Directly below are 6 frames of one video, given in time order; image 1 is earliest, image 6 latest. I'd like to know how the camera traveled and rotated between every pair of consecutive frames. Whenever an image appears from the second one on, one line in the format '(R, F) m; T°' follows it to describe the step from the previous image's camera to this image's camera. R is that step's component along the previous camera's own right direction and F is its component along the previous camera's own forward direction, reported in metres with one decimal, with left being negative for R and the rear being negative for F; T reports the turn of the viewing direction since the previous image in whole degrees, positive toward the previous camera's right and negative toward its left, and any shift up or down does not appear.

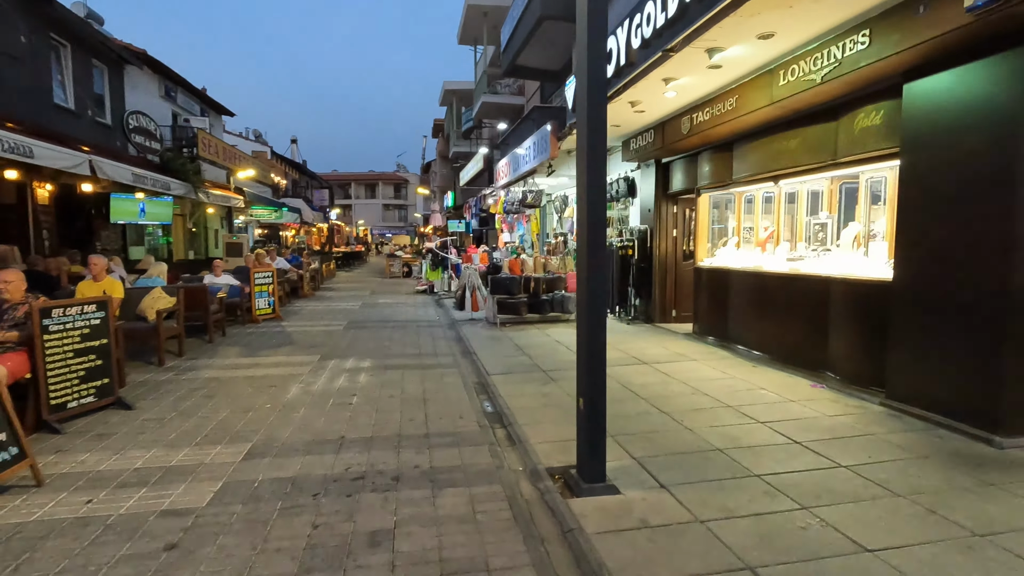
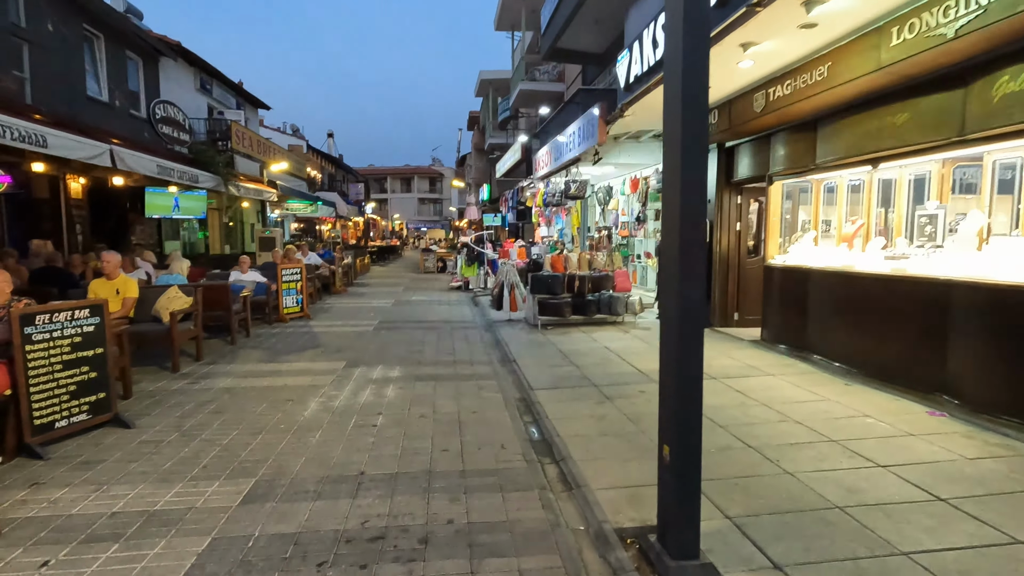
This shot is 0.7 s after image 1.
(-0.2, +0.9) m; -4°
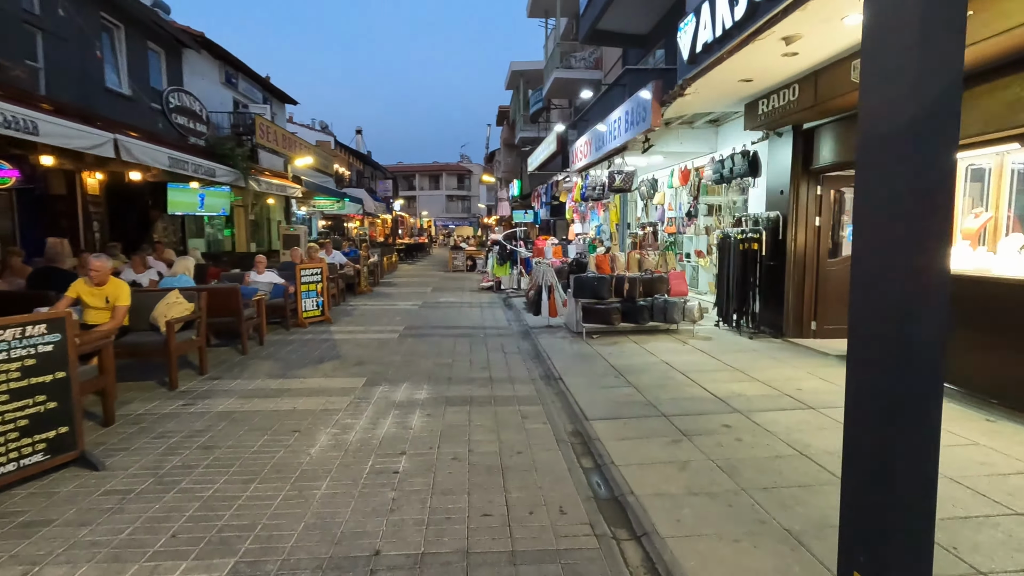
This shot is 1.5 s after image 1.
(-0.2, +1.0) m; -3°
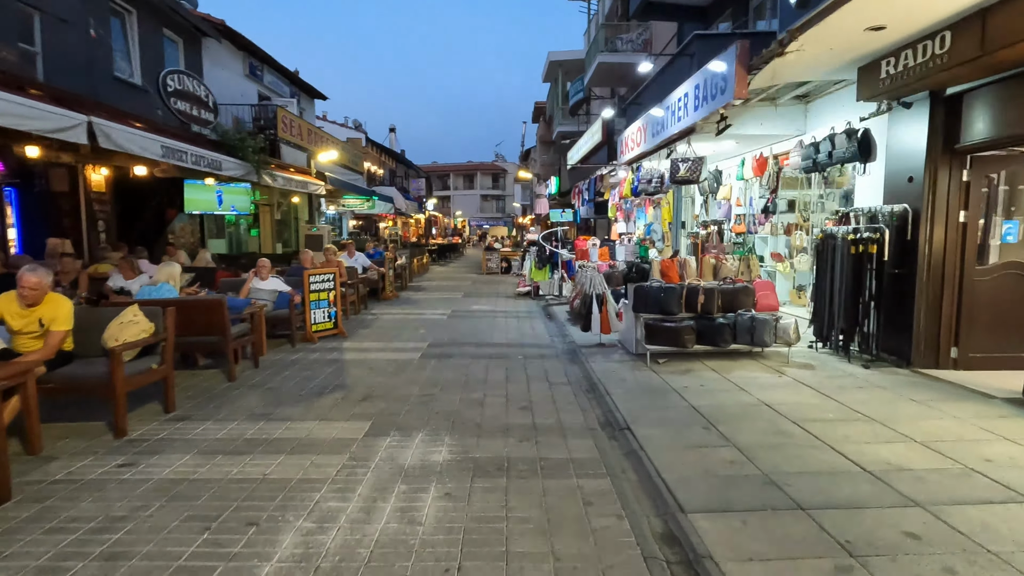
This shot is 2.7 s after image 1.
(-0.2, +1.6) m; -4°
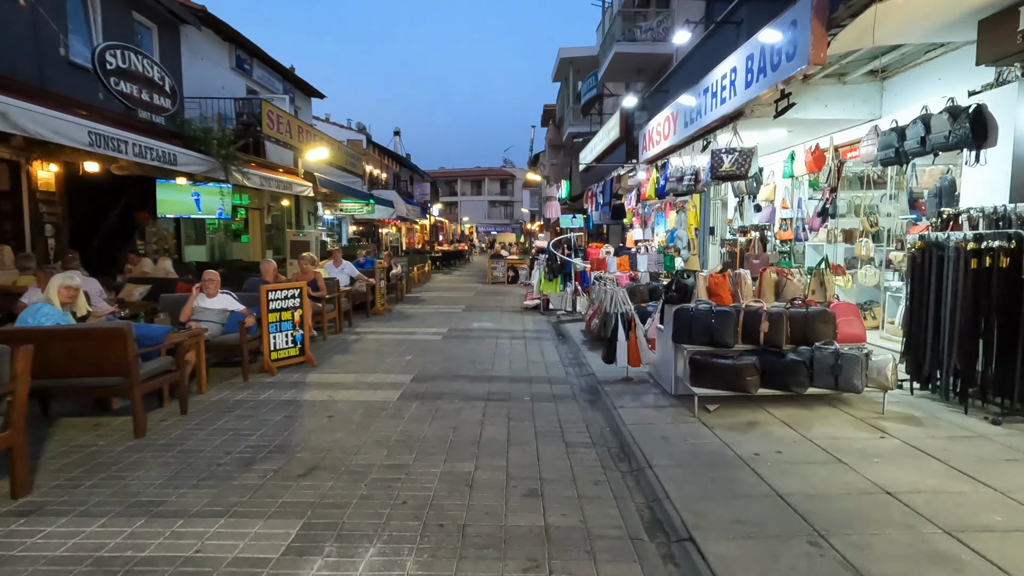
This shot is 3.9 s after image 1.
(0.0, +1.6) m; -1°
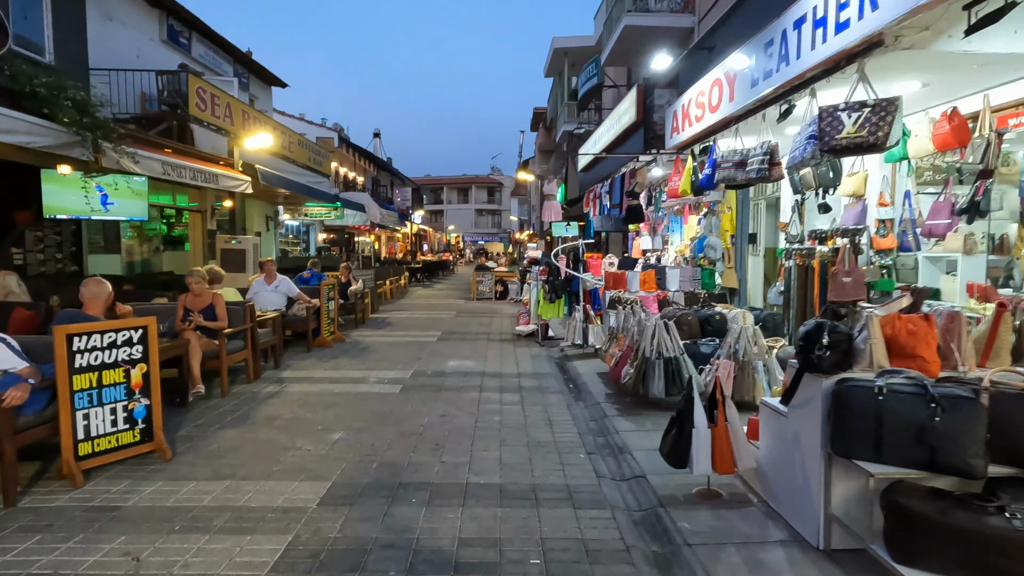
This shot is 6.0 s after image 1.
(0.0, +2.9) m; +1°
